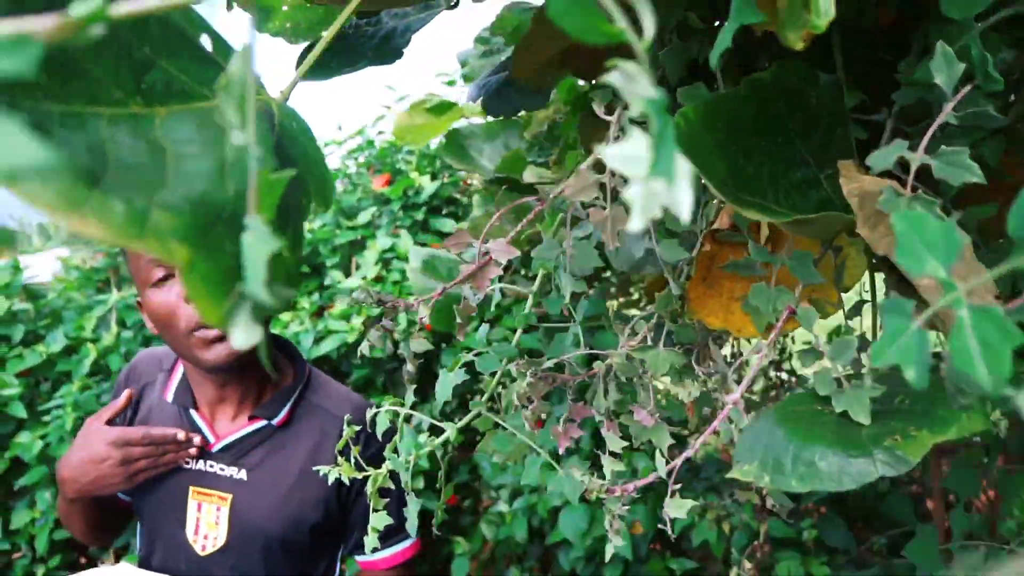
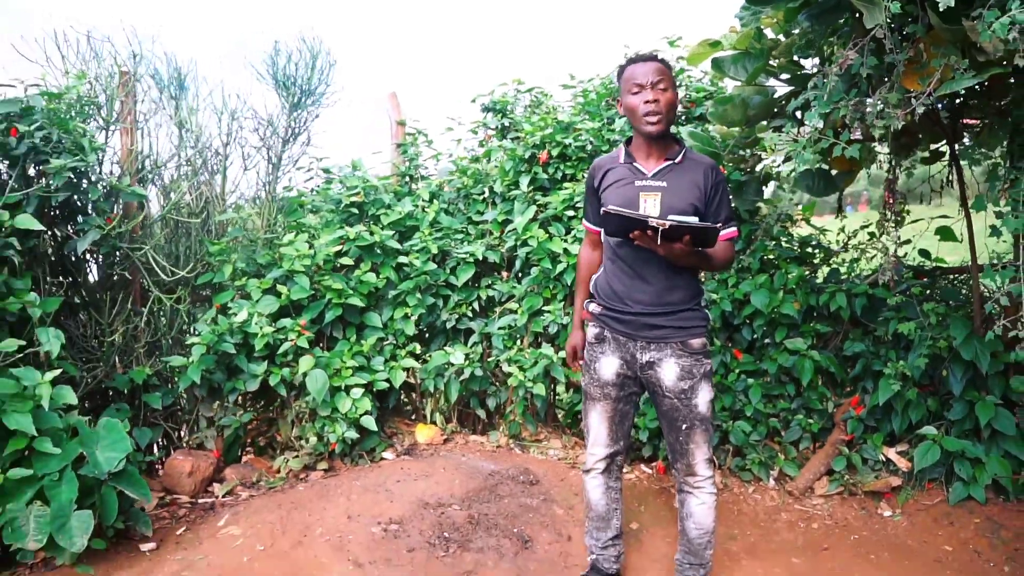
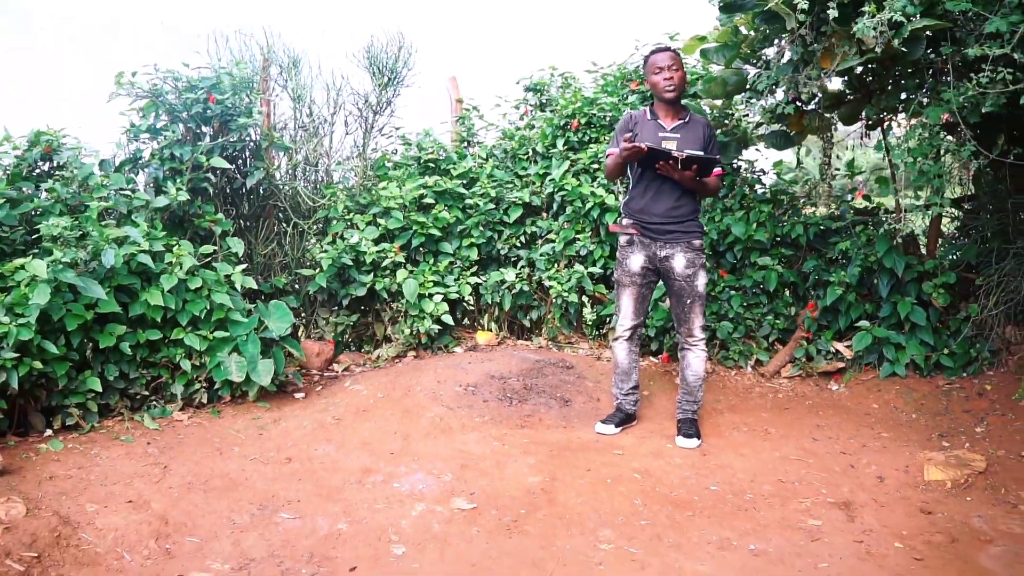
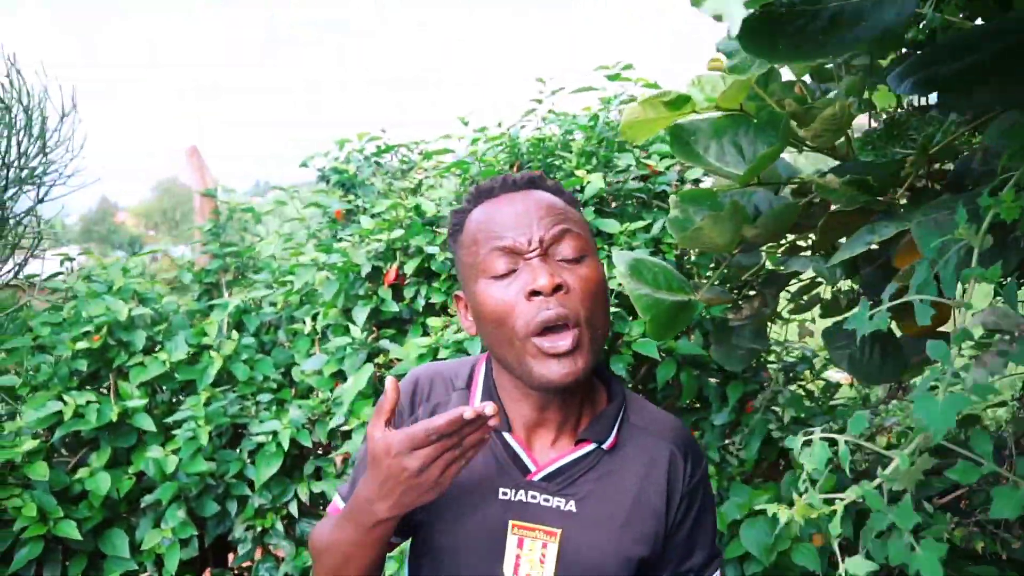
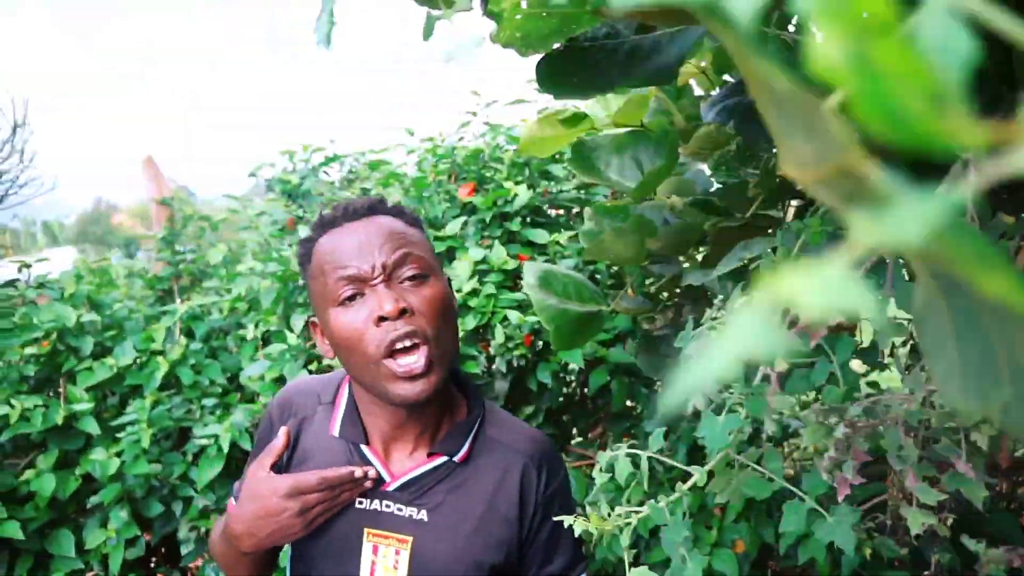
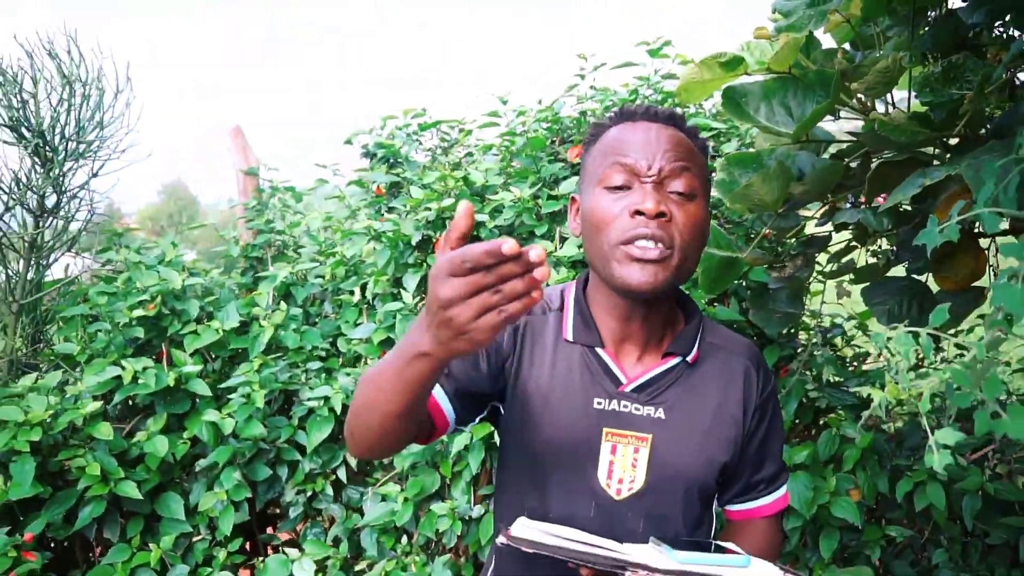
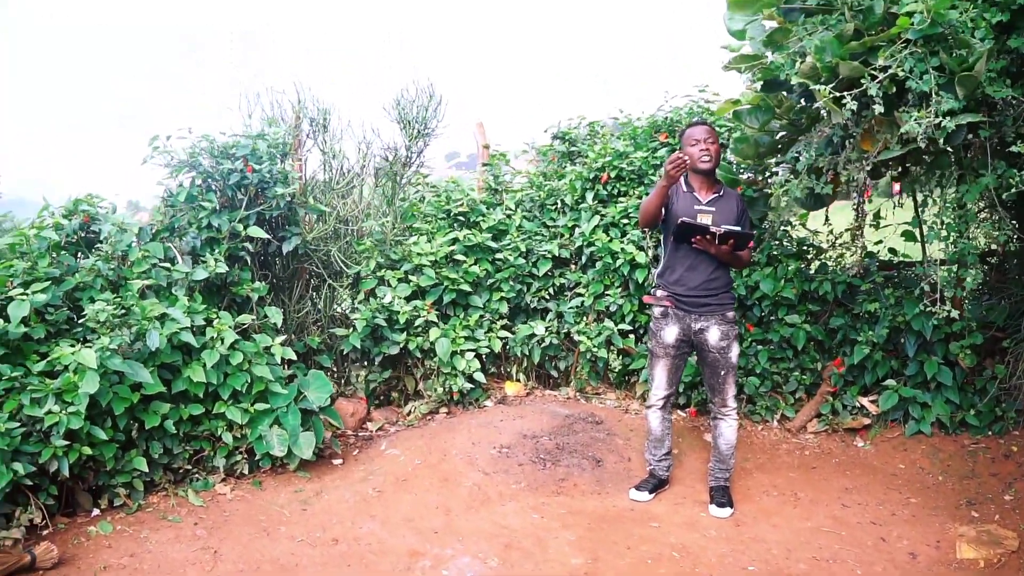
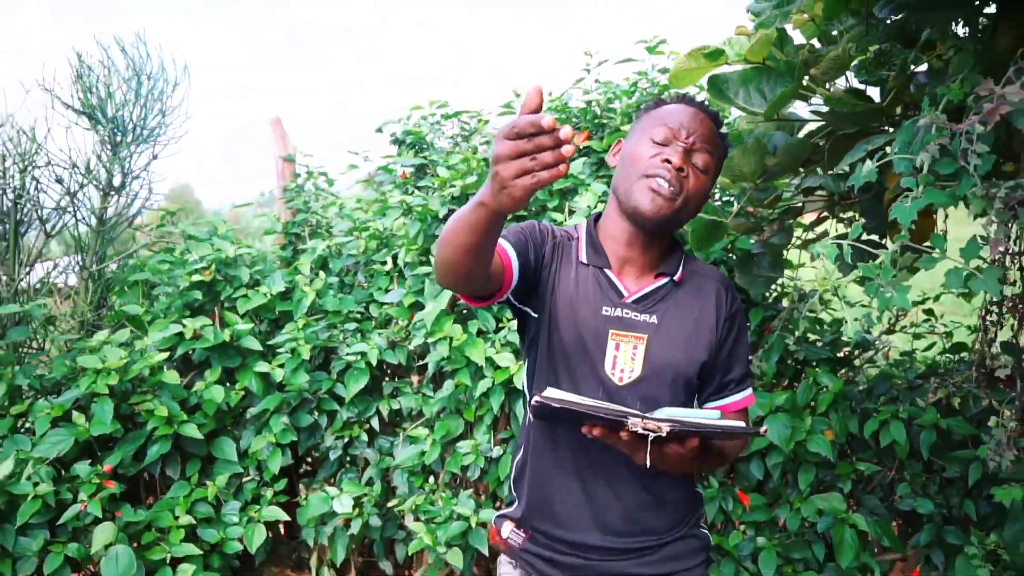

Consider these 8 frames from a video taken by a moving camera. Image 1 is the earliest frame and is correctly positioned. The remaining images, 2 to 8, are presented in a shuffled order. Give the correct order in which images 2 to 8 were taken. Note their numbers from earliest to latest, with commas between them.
5, 4, 6, 8, 2, 3, 7
